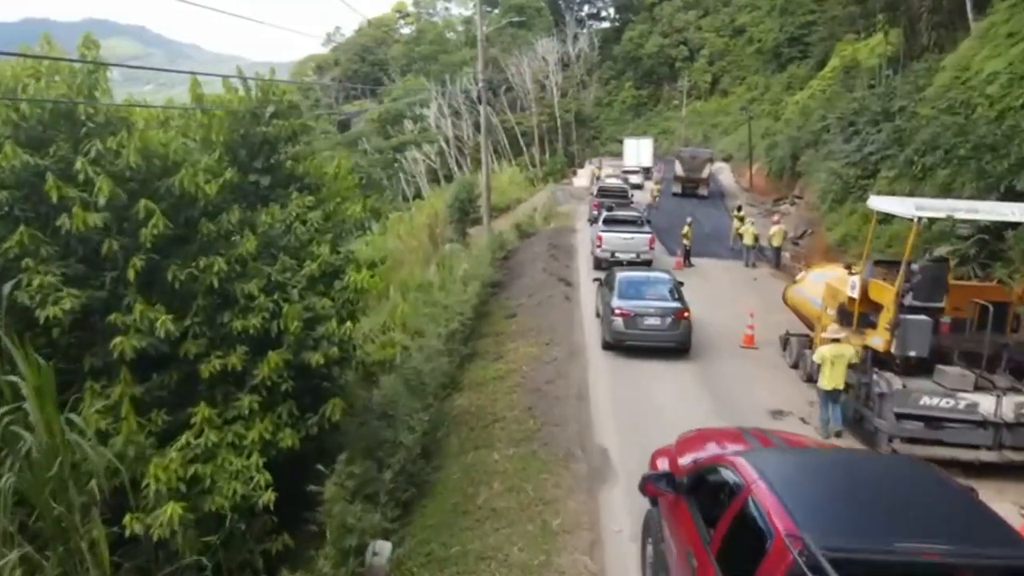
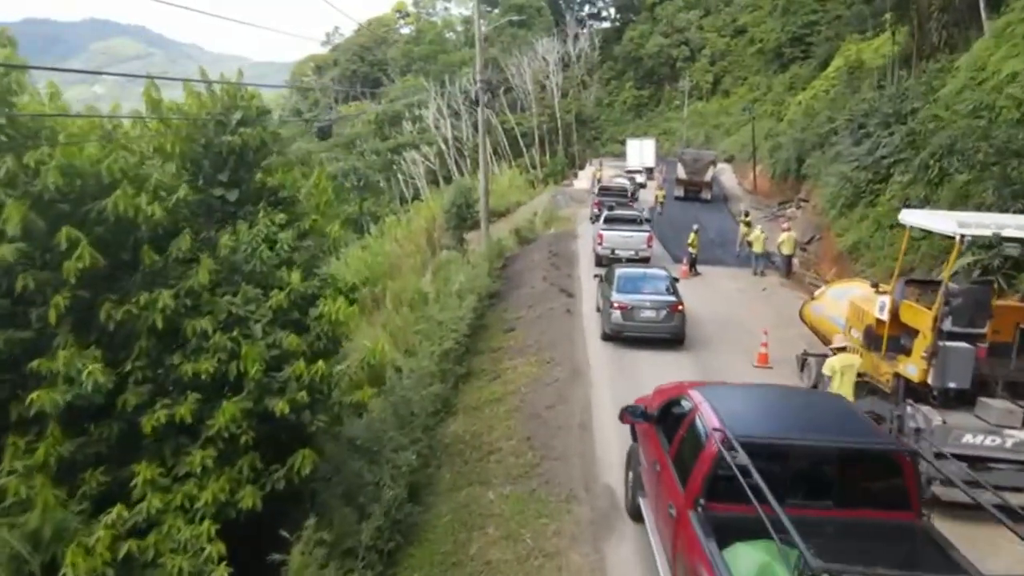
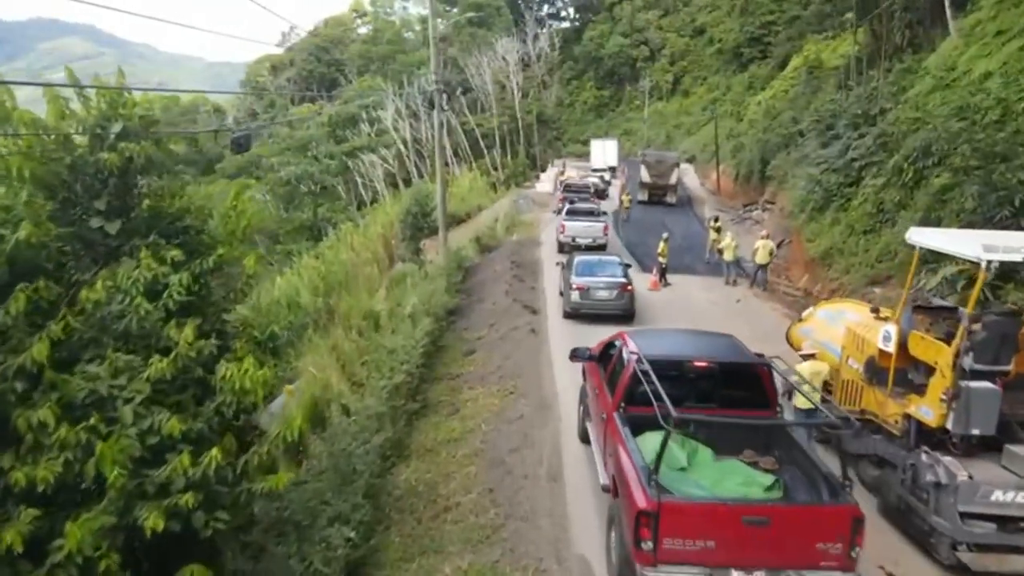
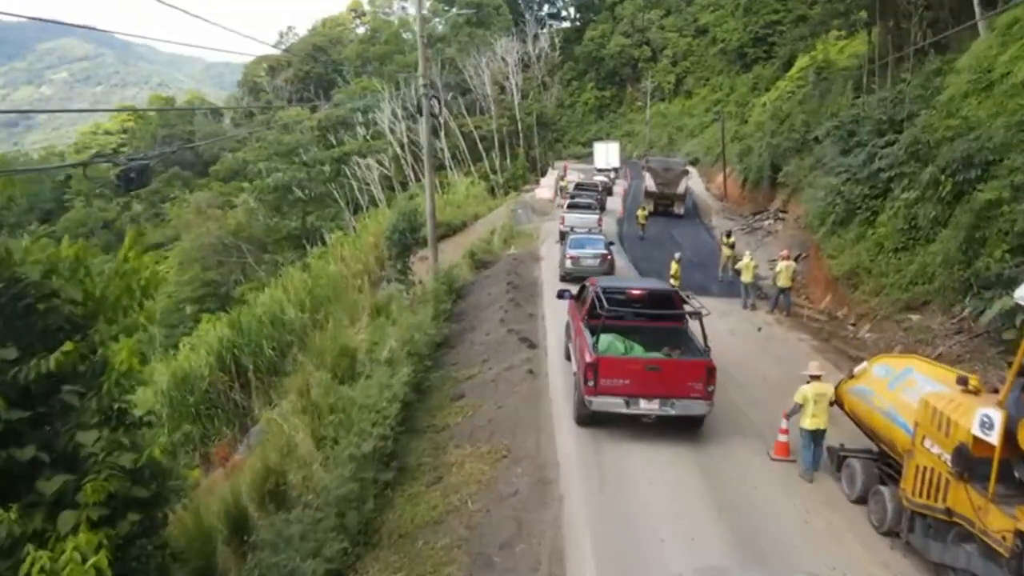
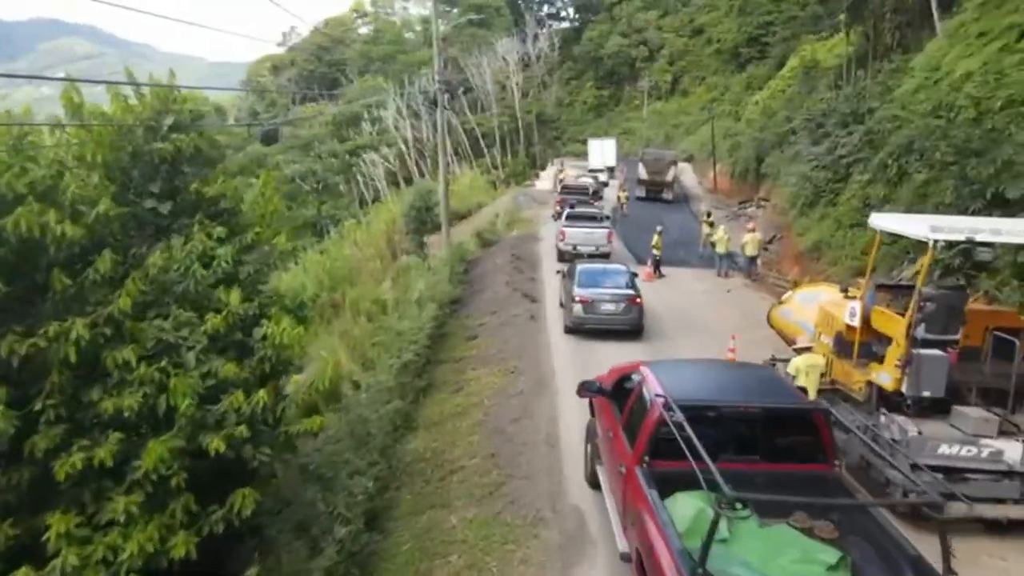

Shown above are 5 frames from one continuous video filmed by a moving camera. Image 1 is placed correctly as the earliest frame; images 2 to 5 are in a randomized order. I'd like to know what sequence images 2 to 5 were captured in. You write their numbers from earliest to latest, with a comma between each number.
2, 5, 3, 4
